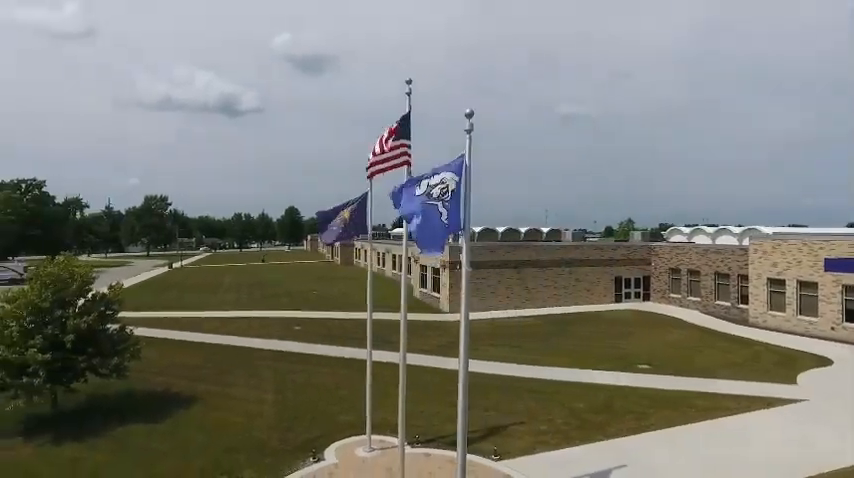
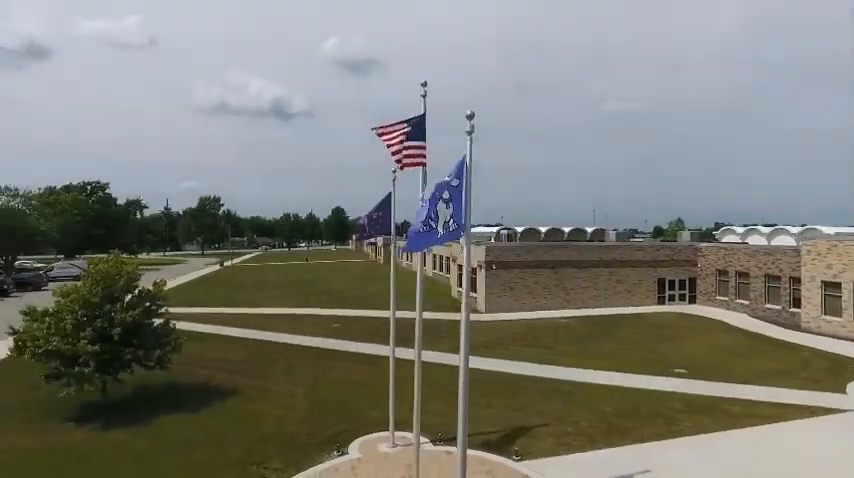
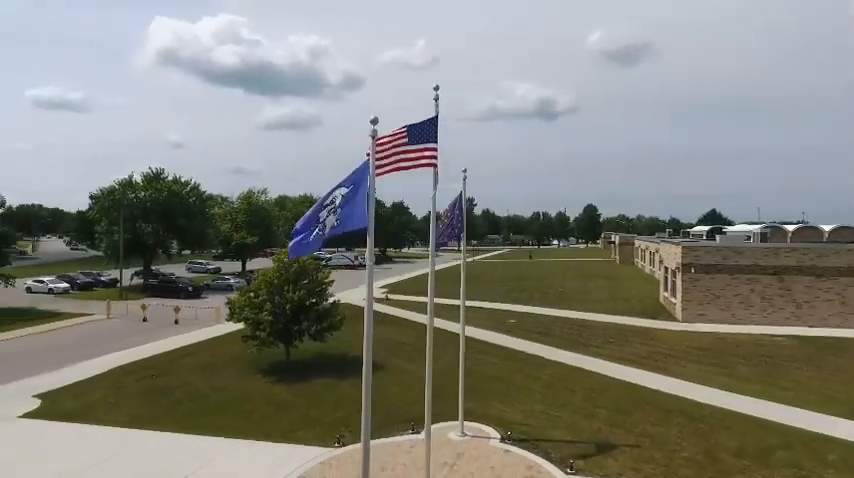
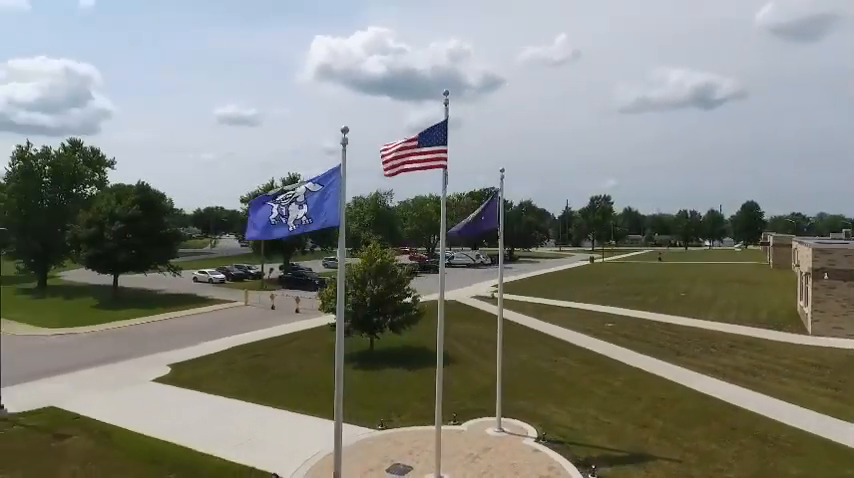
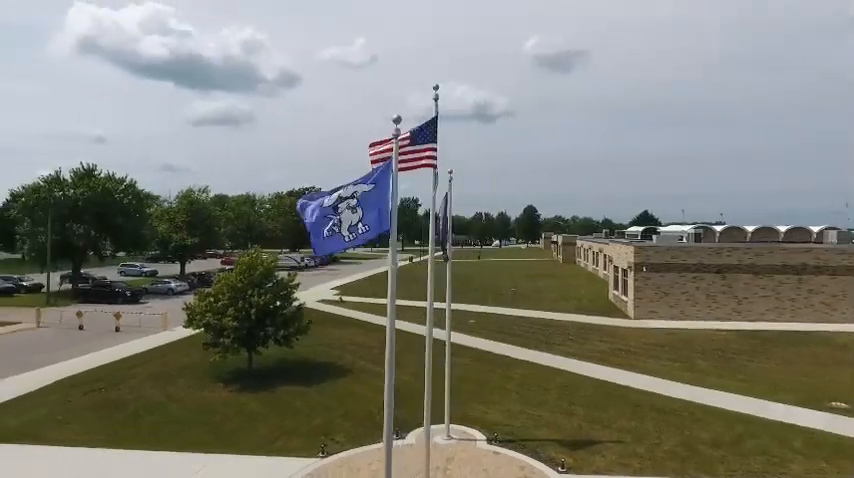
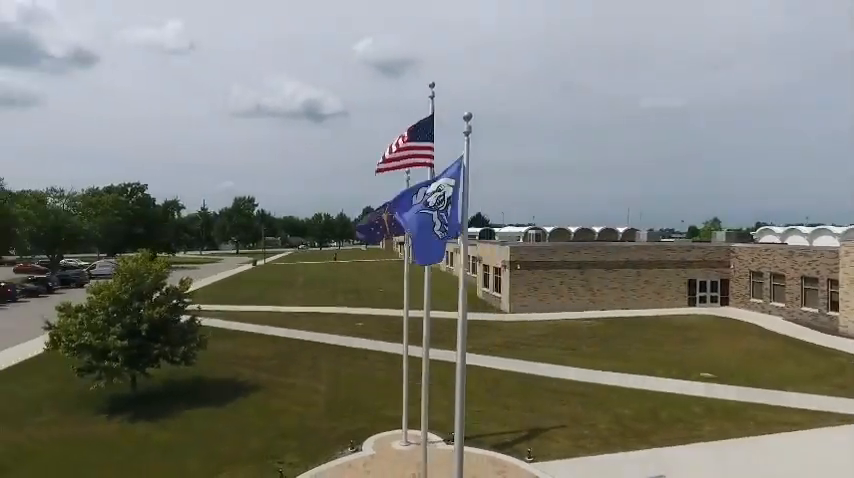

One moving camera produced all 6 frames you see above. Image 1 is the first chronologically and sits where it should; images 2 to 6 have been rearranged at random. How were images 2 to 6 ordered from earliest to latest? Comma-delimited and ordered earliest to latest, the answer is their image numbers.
2, 6, 5, 3, 4
